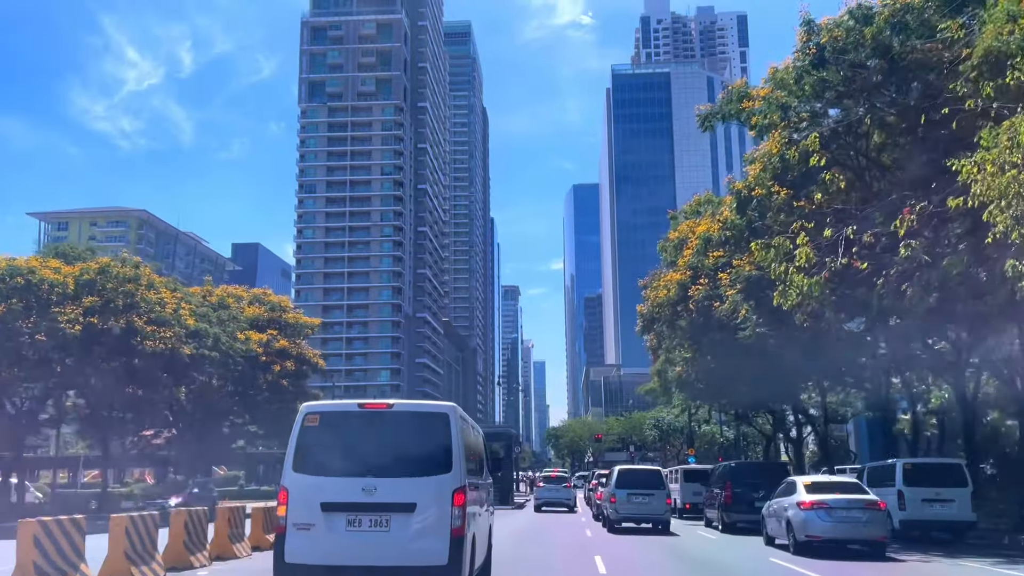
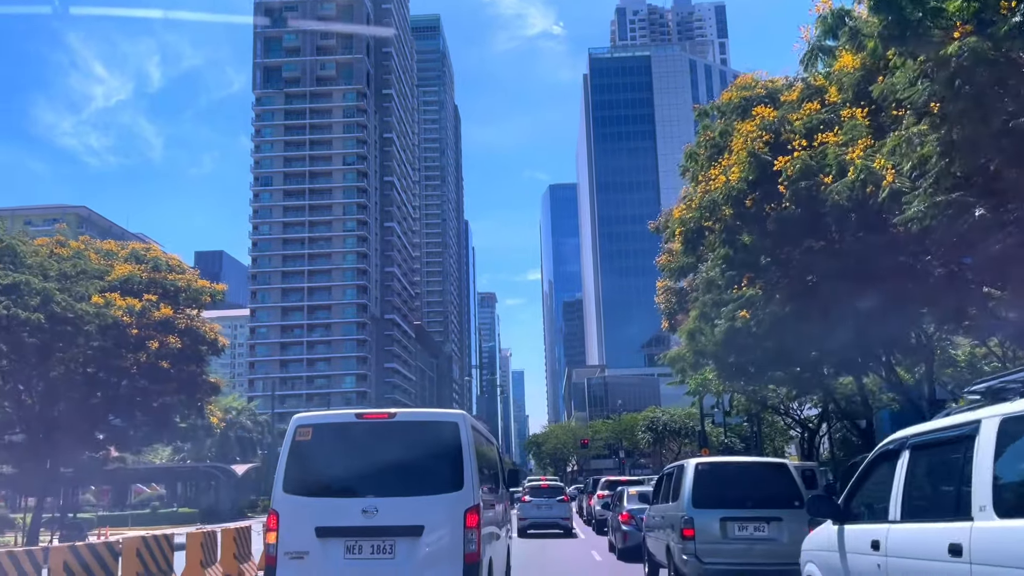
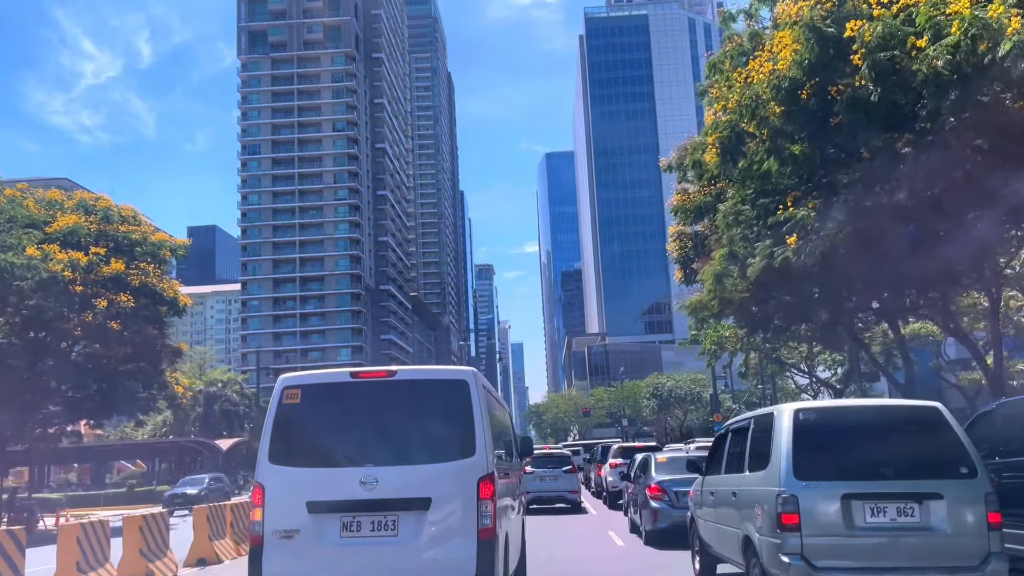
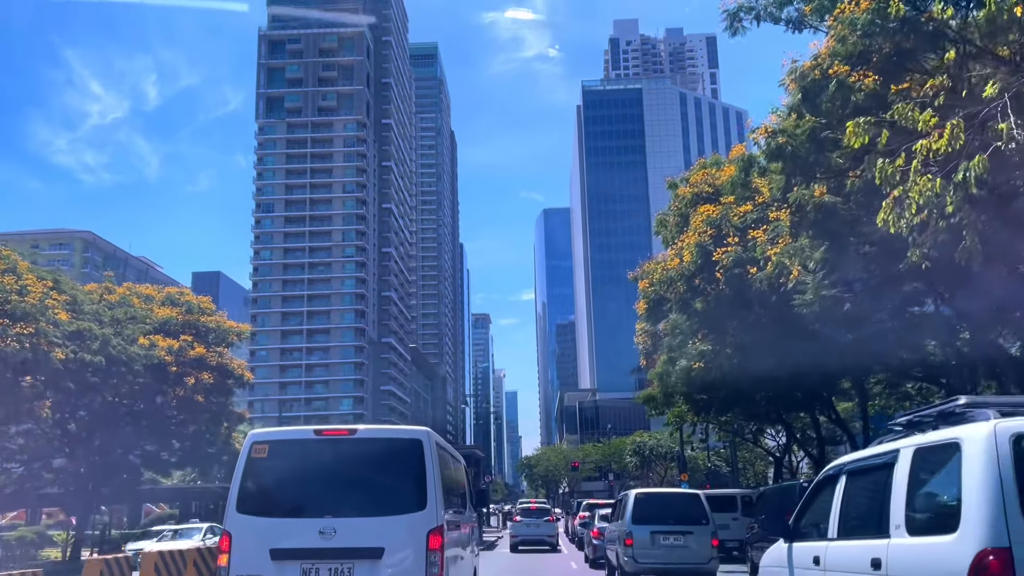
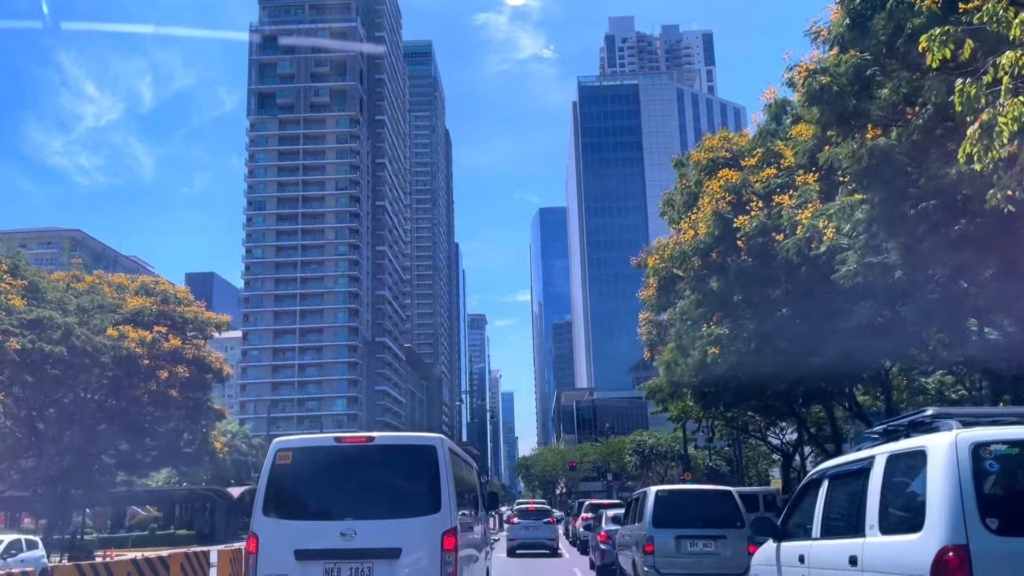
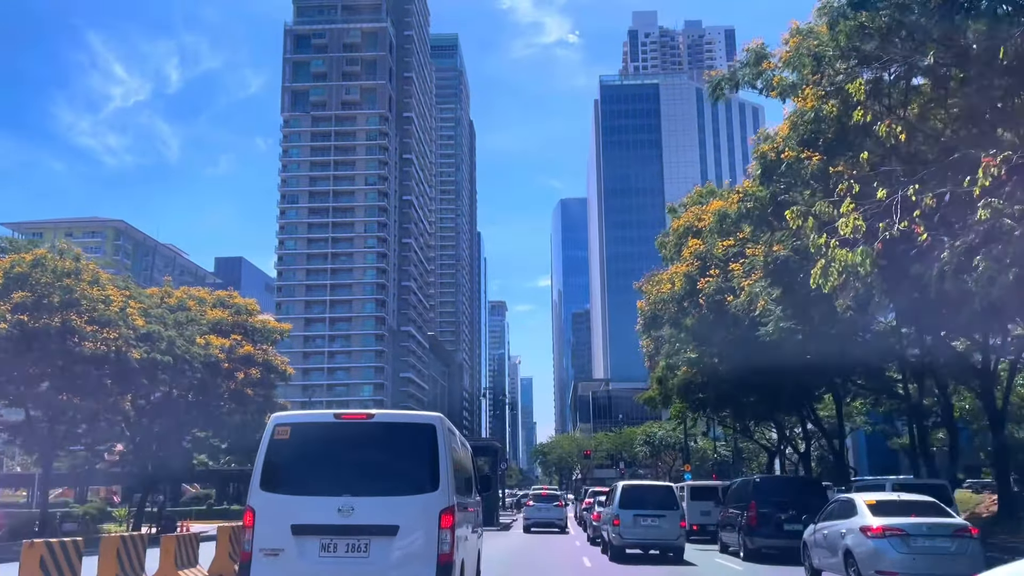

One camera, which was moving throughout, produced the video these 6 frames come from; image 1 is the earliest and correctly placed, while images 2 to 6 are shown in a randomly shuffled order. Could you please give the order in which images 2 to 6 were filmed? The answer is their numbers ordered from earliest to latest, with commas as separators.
6, 4, 5, 2, 3
